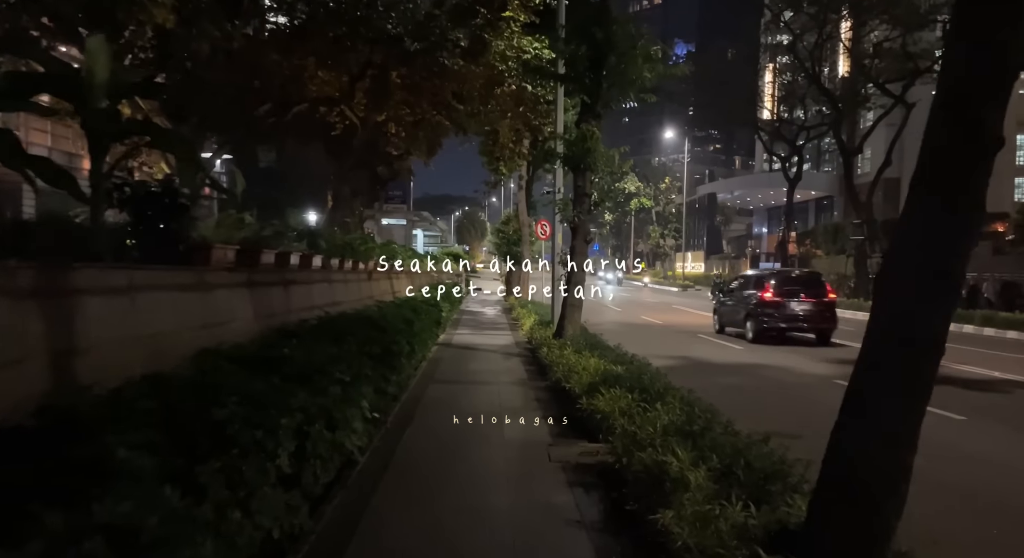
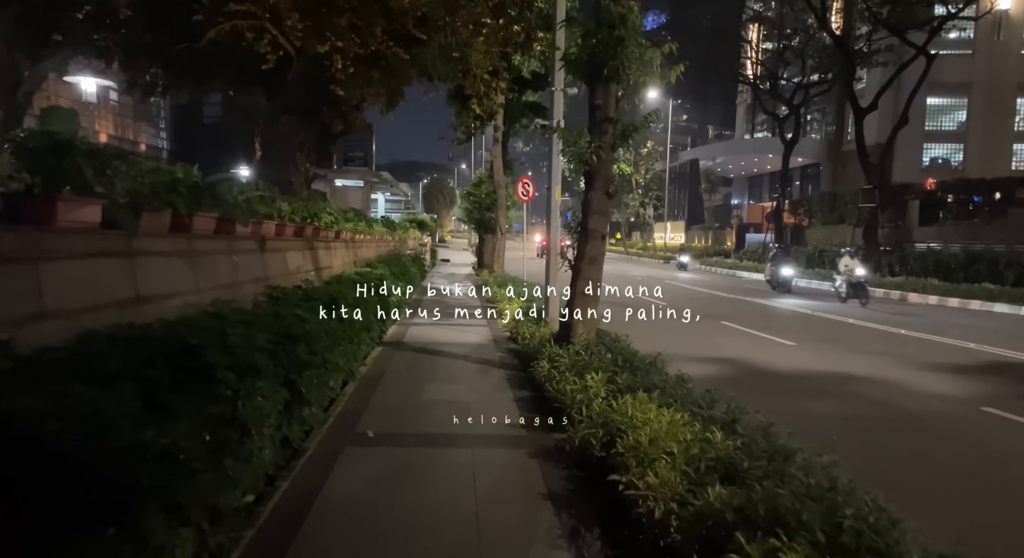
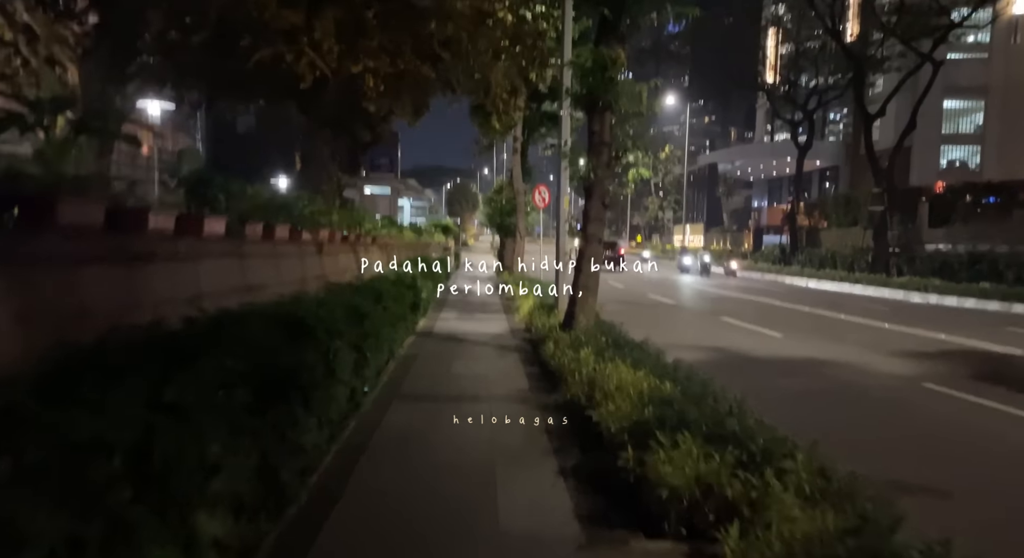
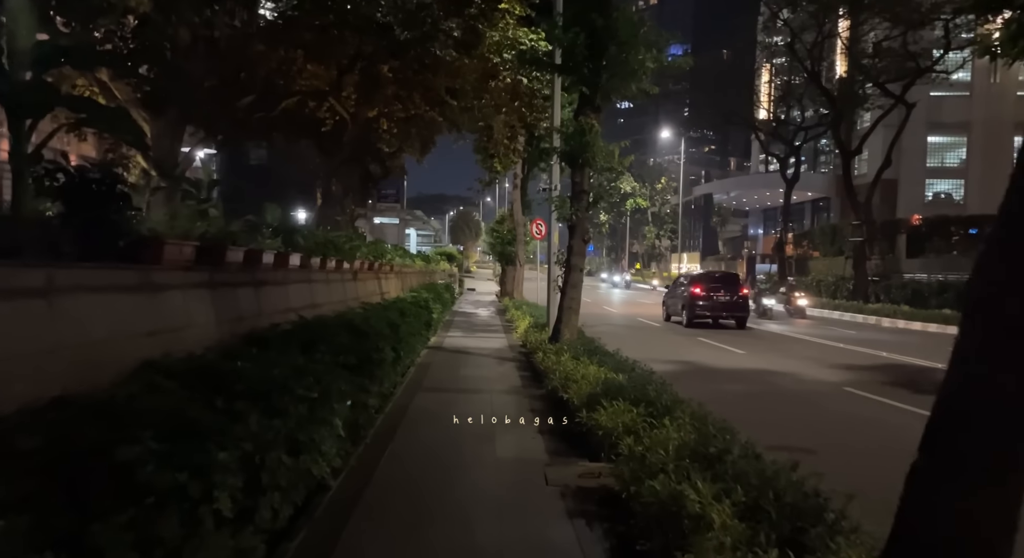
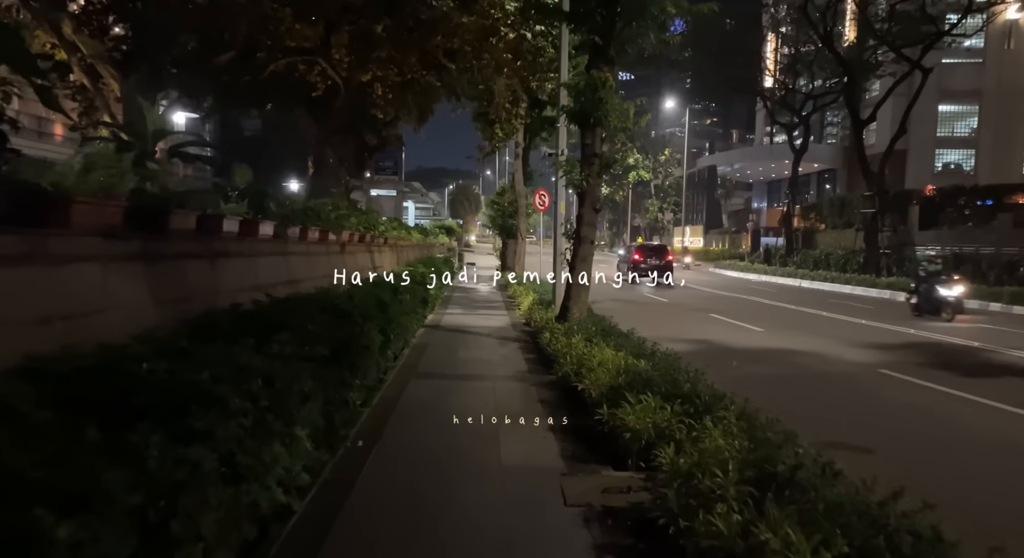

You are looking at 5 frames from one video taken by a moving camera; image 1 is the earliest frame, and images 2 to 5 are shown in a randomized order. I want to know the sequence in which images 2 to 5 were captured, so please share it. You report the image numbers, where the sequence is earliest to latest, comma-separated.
4, 5, 3, 2
